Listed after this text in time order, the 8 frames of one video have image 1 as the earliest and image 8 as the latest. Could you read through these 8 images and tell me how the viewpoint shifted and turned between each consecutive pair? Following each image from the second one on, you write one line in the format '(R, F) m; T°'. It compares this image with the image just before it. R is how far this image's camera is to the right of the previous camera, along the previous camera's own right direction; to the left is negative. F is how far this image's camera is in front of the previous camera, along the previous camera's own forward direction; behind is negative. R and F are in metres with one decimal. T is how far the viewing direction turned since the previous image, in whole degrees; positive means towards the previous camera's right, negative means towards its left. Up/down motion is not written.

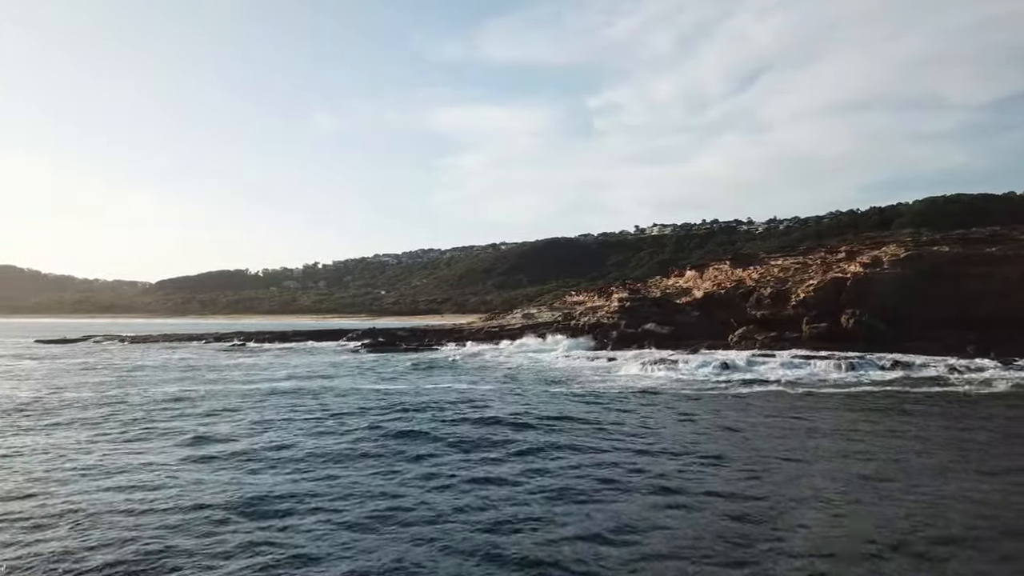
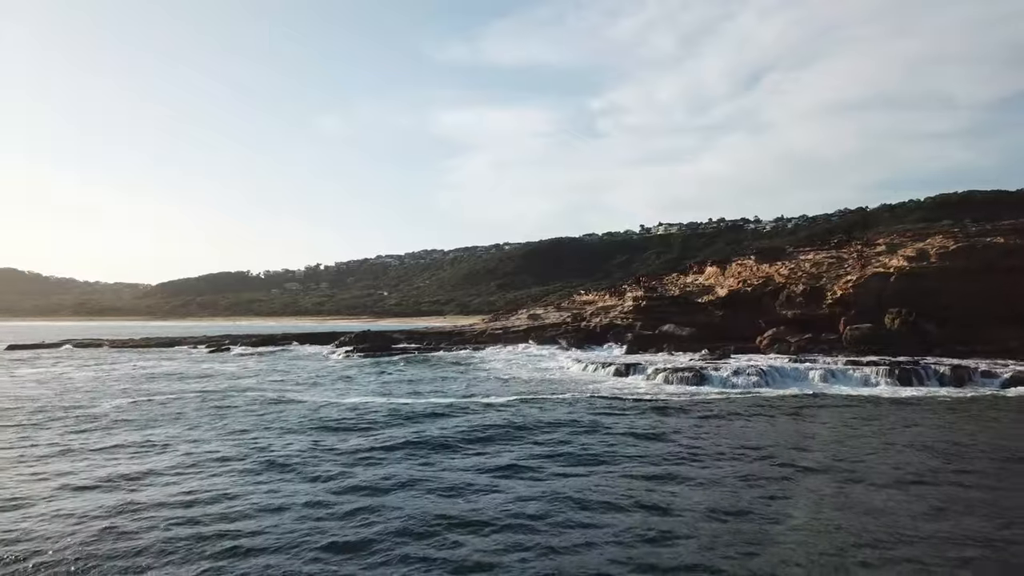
(-0.1, +4.2) m; 0°
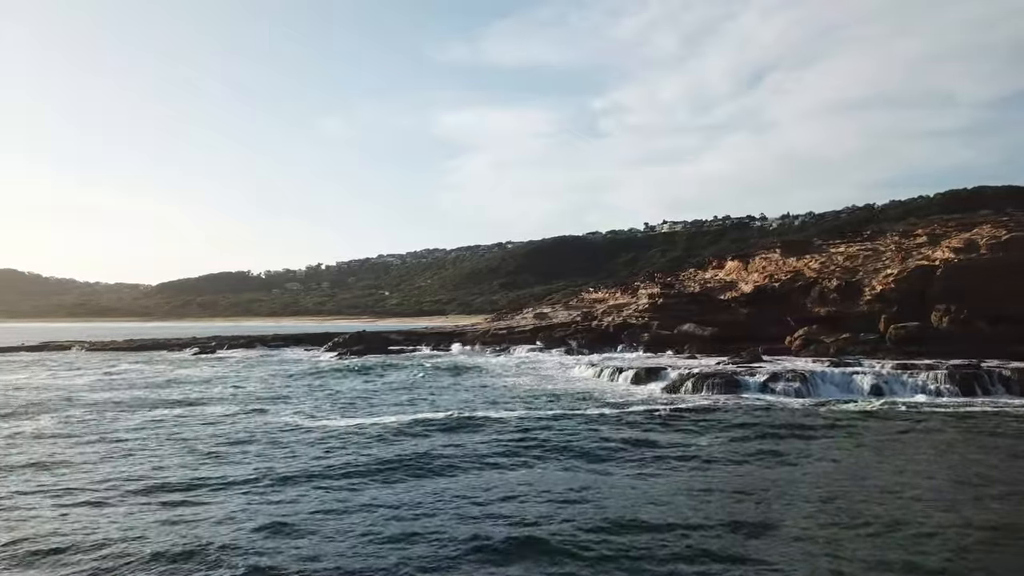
(-0.2, +3.6) m; 0°
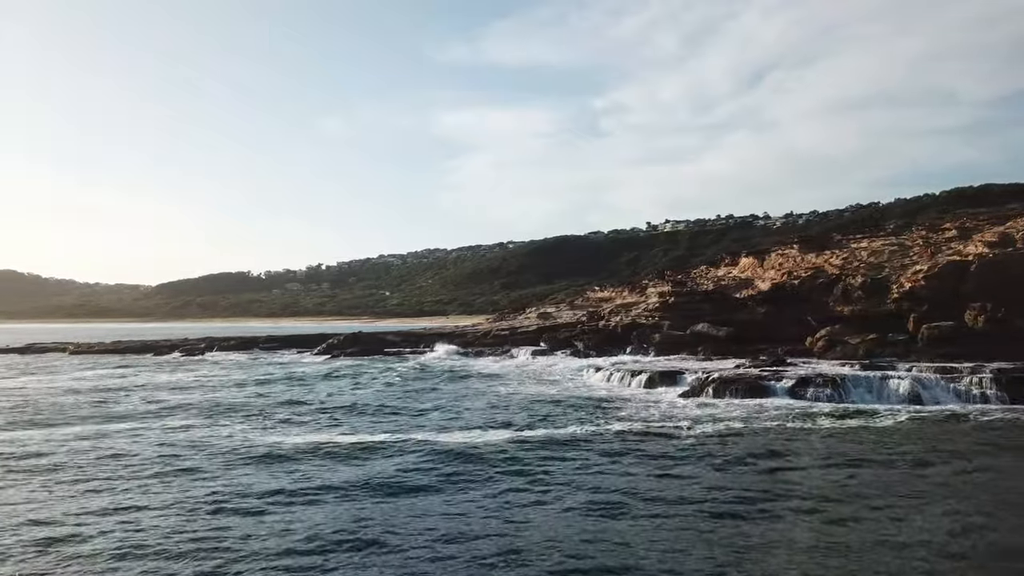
(-0.1, +2.3) m; 0°
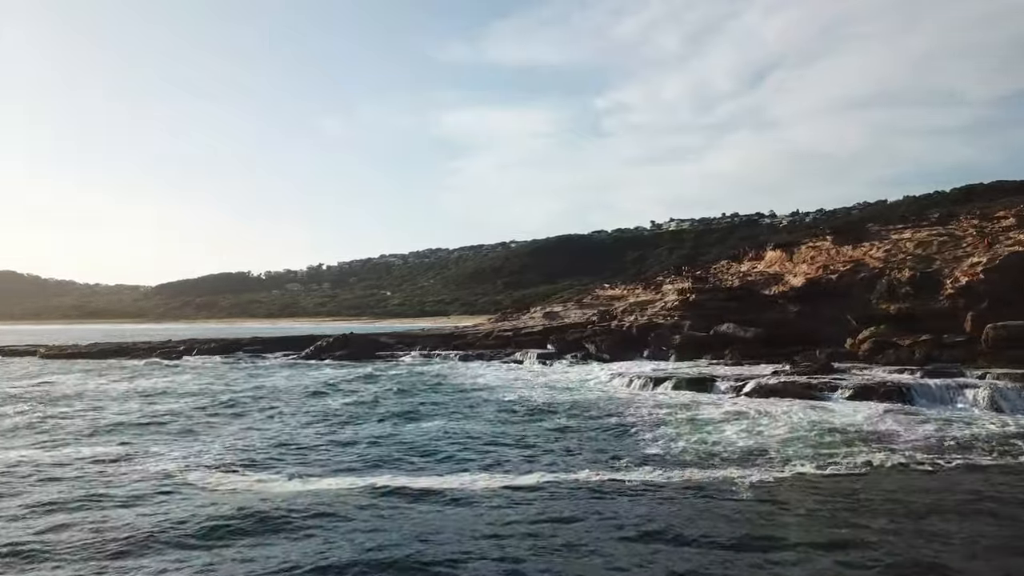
(-0.1, +3.8) m; 0°
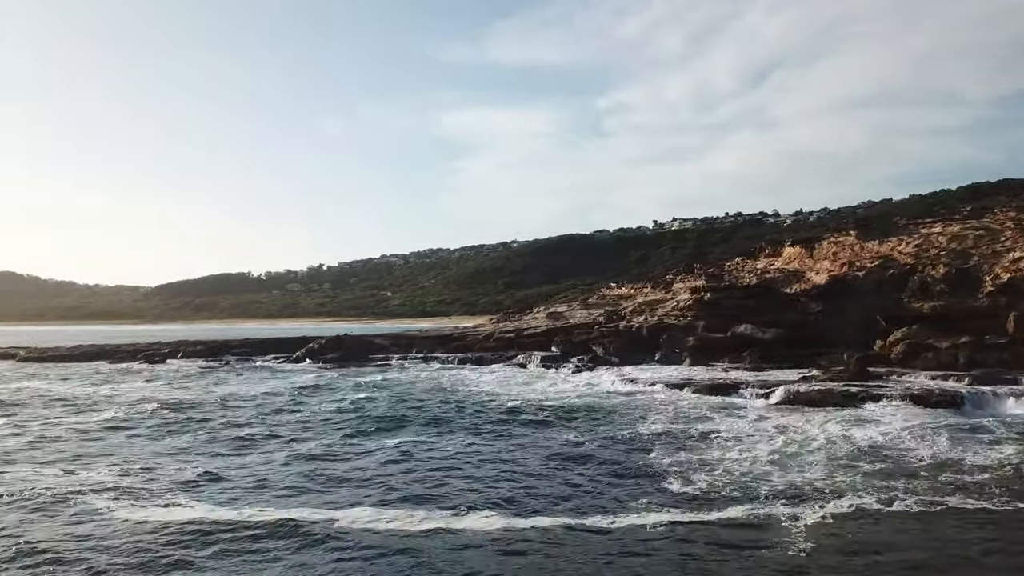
(0.0, +2.3) m; 0°
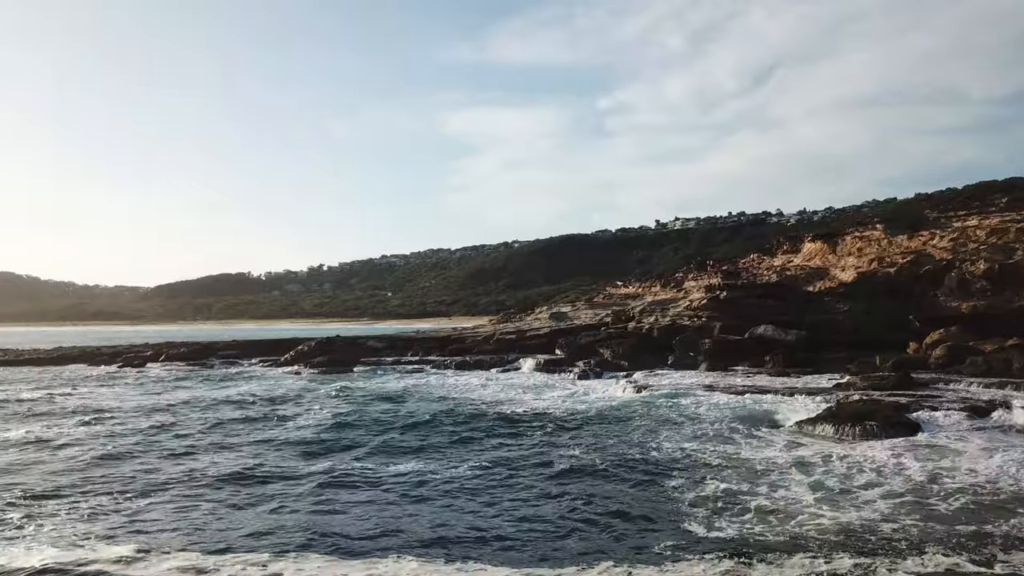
(0.0, +2.4) m; 0°
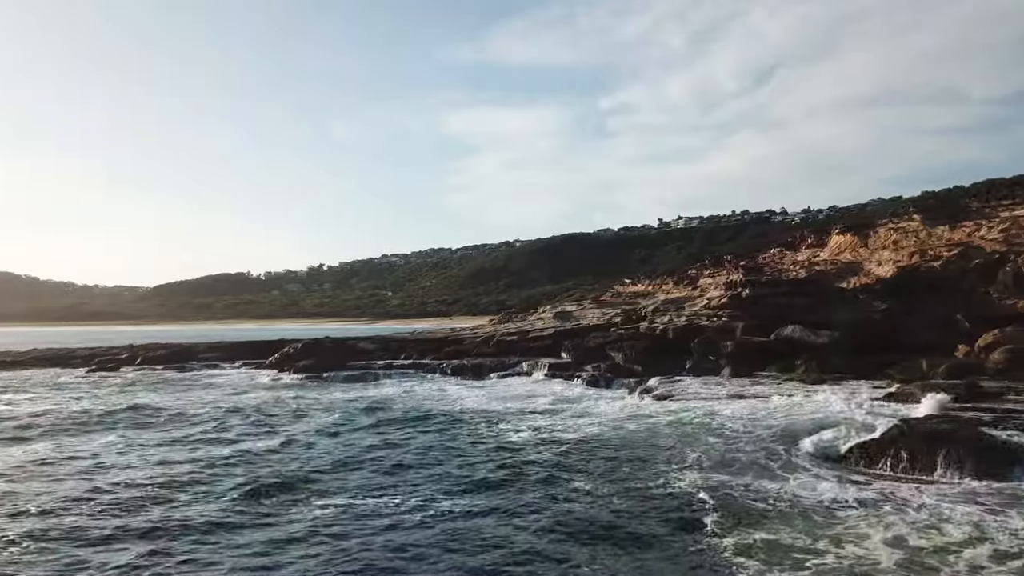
(0.0, +2.8) m; 0°
